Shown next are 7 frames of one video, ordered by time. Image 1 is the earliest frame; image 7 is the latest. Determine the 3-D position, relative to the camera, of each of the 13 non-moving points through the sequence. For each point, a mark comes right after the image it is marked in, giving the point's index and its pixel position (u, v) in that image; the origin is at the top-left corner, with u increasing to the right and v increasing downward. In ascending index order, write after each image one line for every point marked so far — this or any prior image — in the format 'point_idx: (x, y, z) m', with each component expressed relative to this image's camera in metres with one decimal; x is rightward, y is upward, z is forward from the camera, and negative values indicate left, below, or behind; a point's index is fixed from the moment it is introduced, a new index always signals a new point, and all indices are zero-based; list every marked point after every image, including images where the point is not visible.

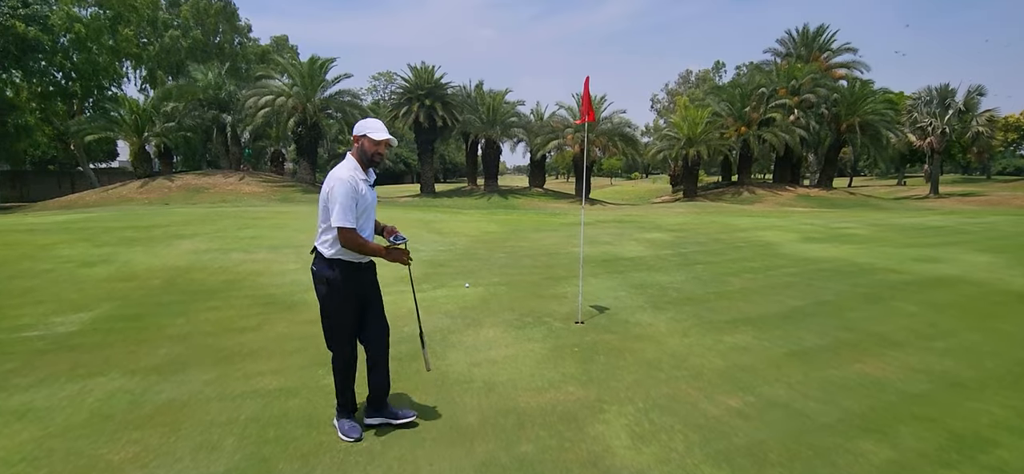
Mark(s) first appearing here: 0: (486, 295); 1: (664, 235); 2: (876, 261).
0: (-0.4, -0.9, +8.1) m
1: (+4.2, 0.0, +14.8) m
2: (+7.2, -0.5, +10.6) m
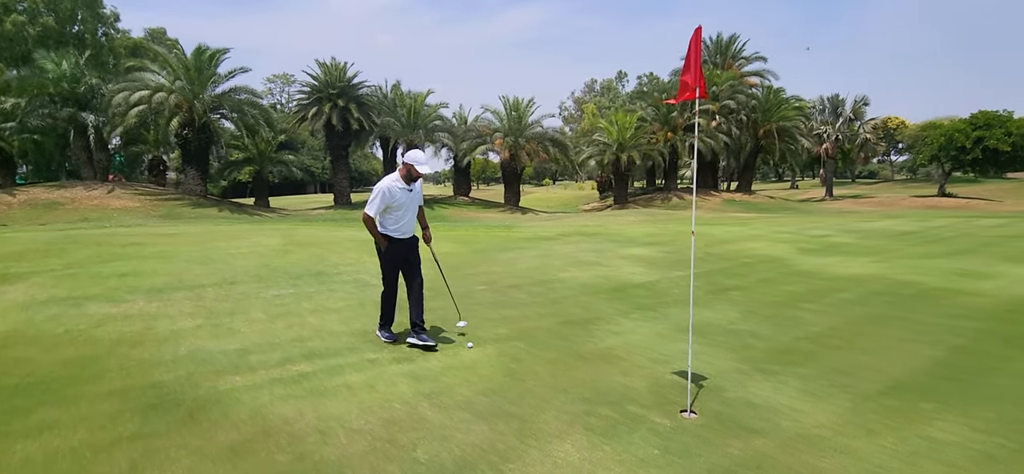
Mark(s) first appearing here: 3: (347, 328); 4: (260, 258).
0: (0.0, -1.3, +5.5) m
1: (+3.3, -0.3, +12.9) m
2: (+7.0, -0.7, +9.2) m
3: (-2.0, -1.1, +6.6) m
4: (-4.9, -0.4, +10.7) m
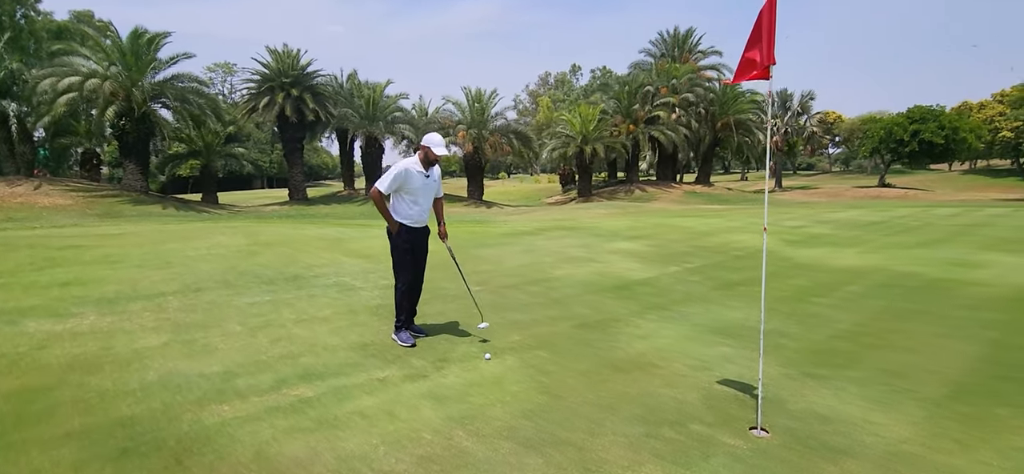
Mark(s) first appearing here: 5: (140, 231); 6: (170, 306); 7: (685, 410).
0: (+0.2, -1.3, +4.9) m
1: (+2.9, -0.2, +12.5) m
2: (+6.9, -0.5, +9.2) m
3: (-1.8, -1.1, +5.8) m
4: (-5.1, -0.4, +9.6) m
5: (-9.0, +0.1, +13.2) m
6: (-4.3, -0.9, +6.9) m
7: (+1.4, -1.3, +4.2) m
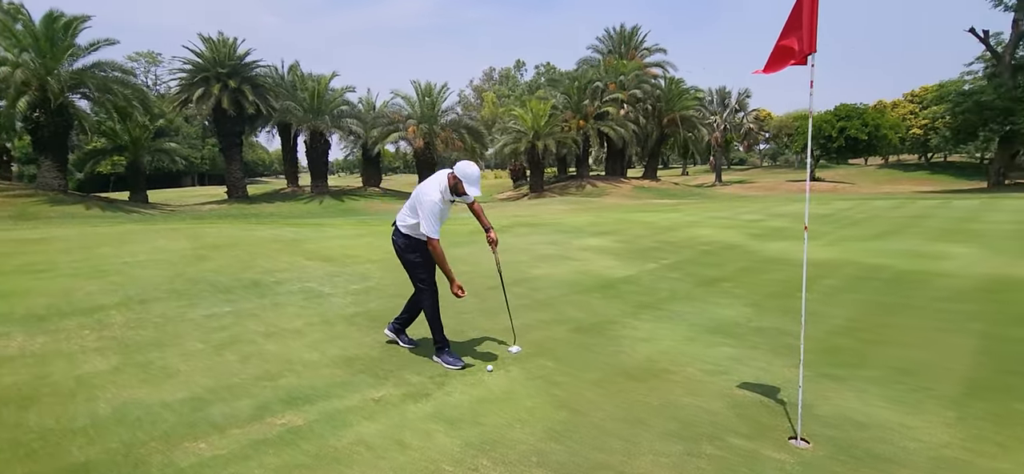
0: (+0.3, -1.3, +4.6) m
1: (+2.2, -0.1, +12.4) m
2: (+6.5, -0.4, +9.5) m
3: (-1.8, -1.2, +5.3) m
4: (-5.5, -0.5, +8.7) m
5: (-9.8, 0.0, +11.9) m
6: (-4.4, -0.9, +6.0) m
7: (+1.5, -1.3, +4.0) m
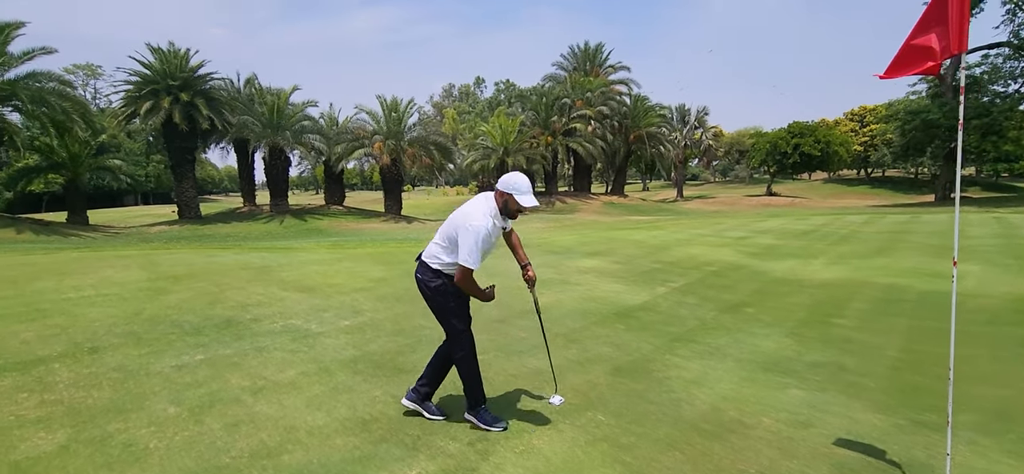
0: (+0.7, -1.5, +3.8) m
1: (+2.0, -0.6, +11.8) m
2: (+6.5, -0.7, +9.2) m
3: (-1.4, -1.4, +4.3) m
4: (-5.4, -0.9, +7.5) m
5: (-9.9, -0.5, +10.3) m
6: (-4.1, -1.3, +4.9) m
7: (+2.0, -1.6, +3.3) m
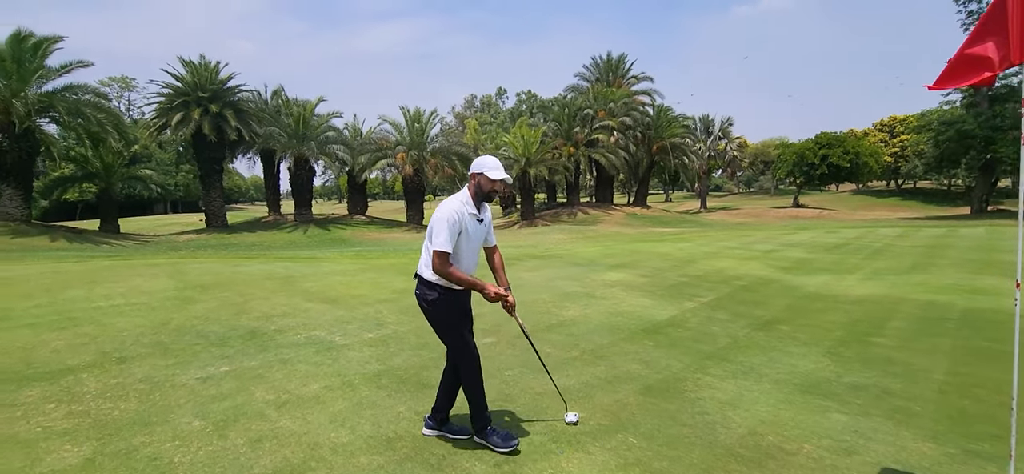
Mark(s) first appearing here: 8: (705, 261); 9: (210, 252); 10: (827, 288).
0: (+0.9, -1.6, +3.6) m
1: (+2.5, -0.8, +11.5) m
2: (+6.9, -1.0, +8.8) m
3: (-1.2, -1.5, +4.2) m
4: (-5.0, -1.1, +7.6) m
5: (-9.4, -0.7, +10.6) m
6: (-3.8, -1.4, +4.9) m
7: (+2.1, -1.7, +3.1) m
8: (+4.7, -0.6, +13.3) m
9: (-10.3, -0.5, +18.5) m
10: (+5.7, -0.9, +9.8) m
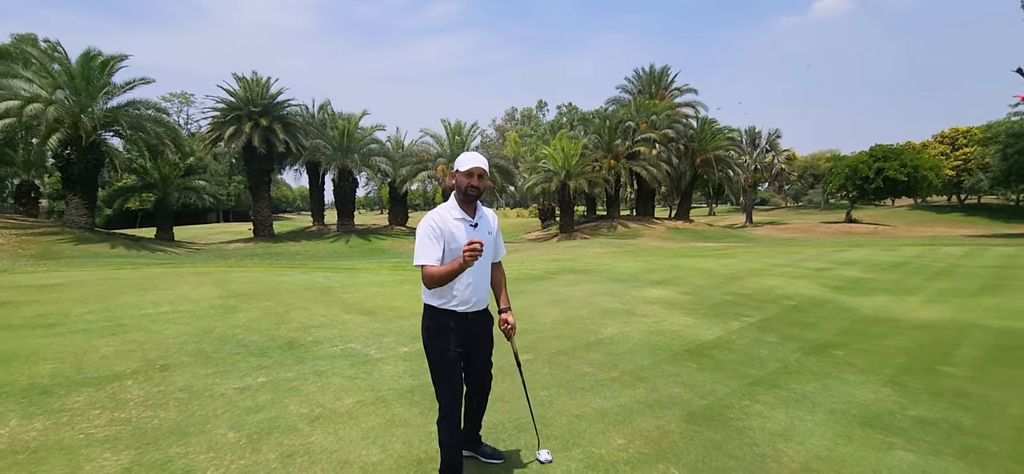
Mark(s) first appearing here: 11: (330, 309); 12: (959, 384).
0: (+1.1, -1.8, +3.4) m
1: (+3.3, -1.1, +11.2) m
2: (+7.5, -1.3, +8.1) m
3: (-0.9, -1.7, +4.1) m
4: (-4.5, -1.2, +7.7) m
5: (-8.7, -0.9, +11.1) m
6: (-3.5, -1.5, +5.0) m
7: (+2.3, -1.8, +2.8) m
8: (+5.6, -1.0, +12.8) m
9: (-9.0, -0.8, +19.0) m
10: (+6.3, -1.2, +9.2) m
11: (-3.0, -1.2, +8.9) m
12: (+4.7, -1.5, +5.7) m
